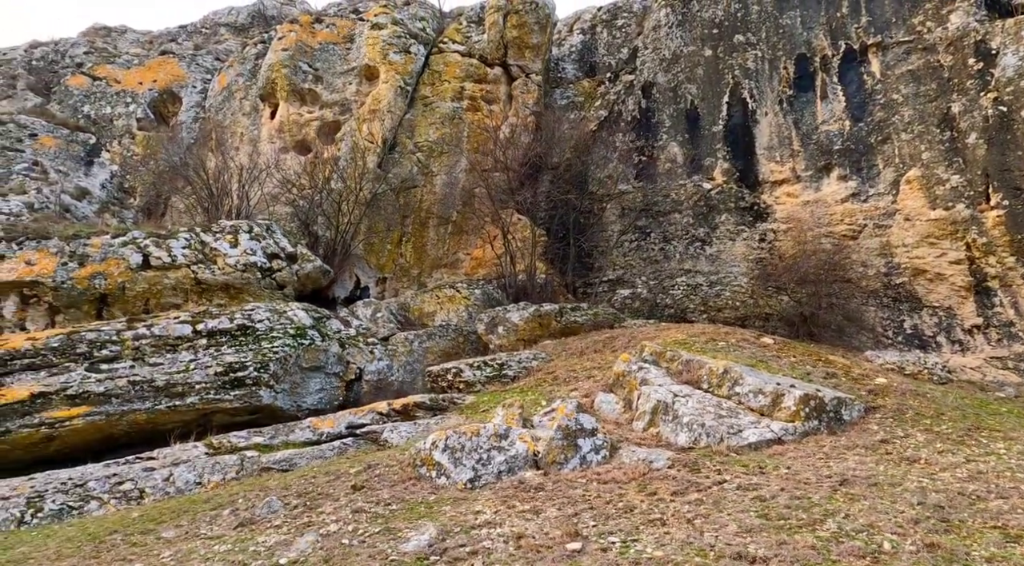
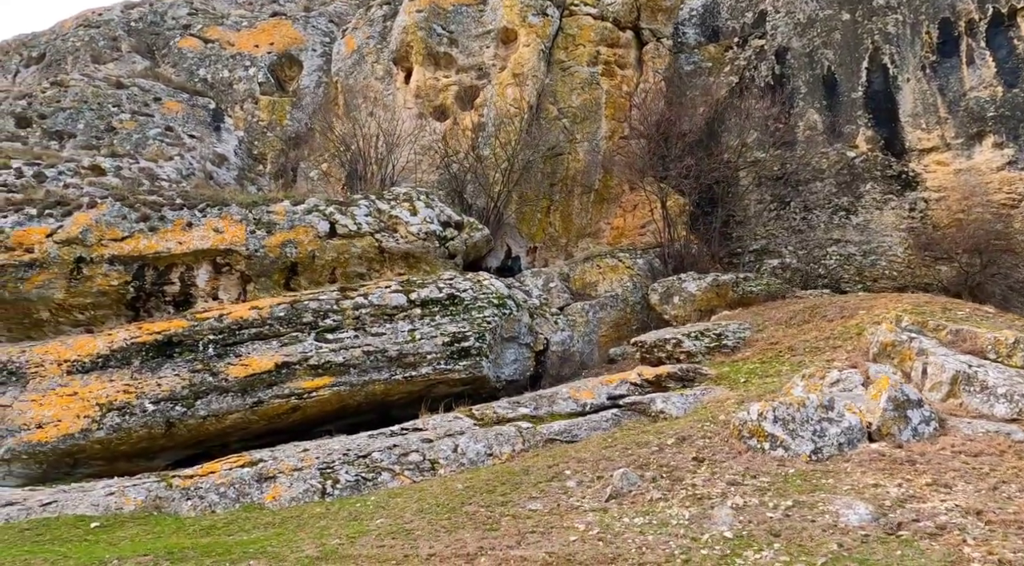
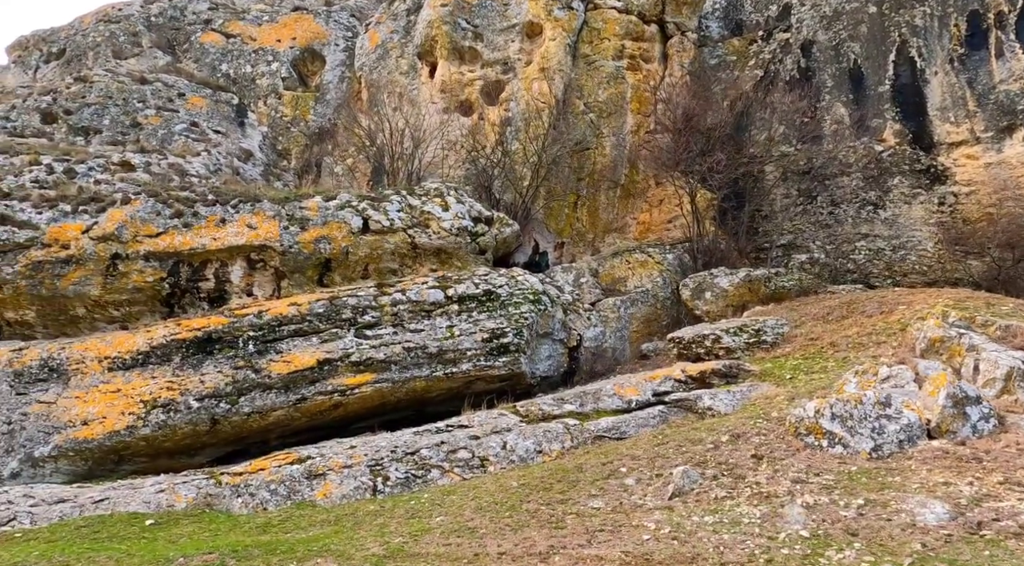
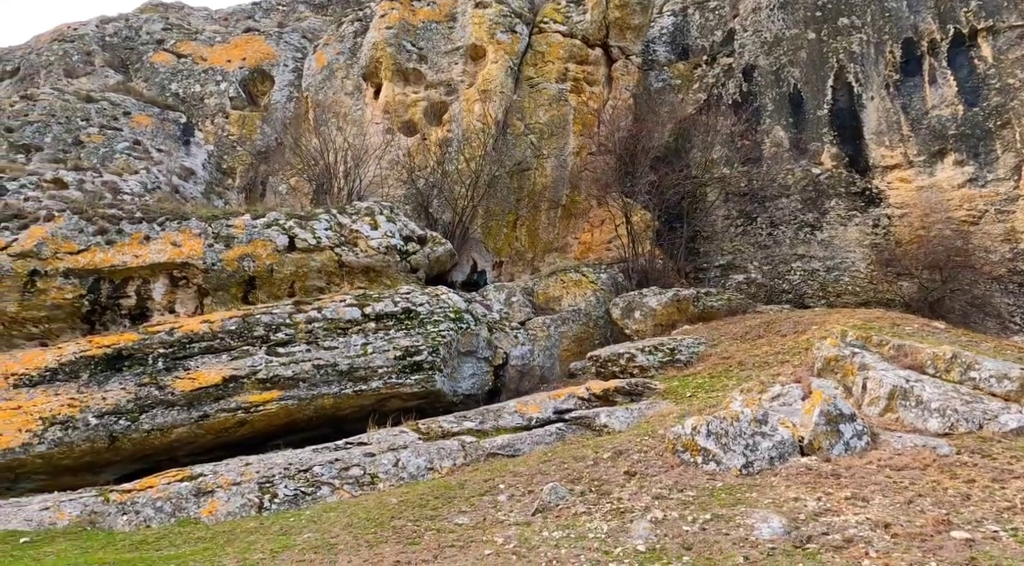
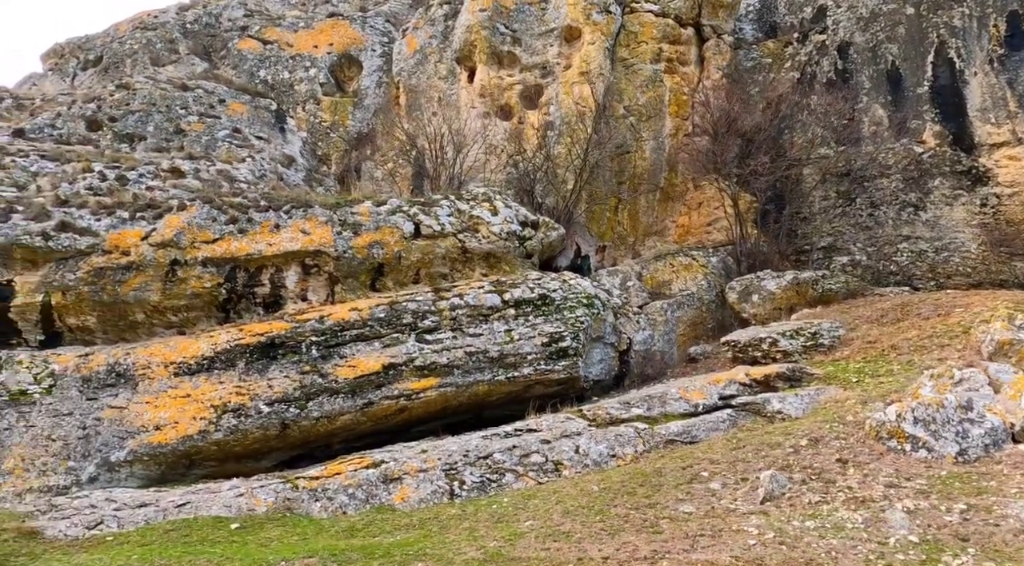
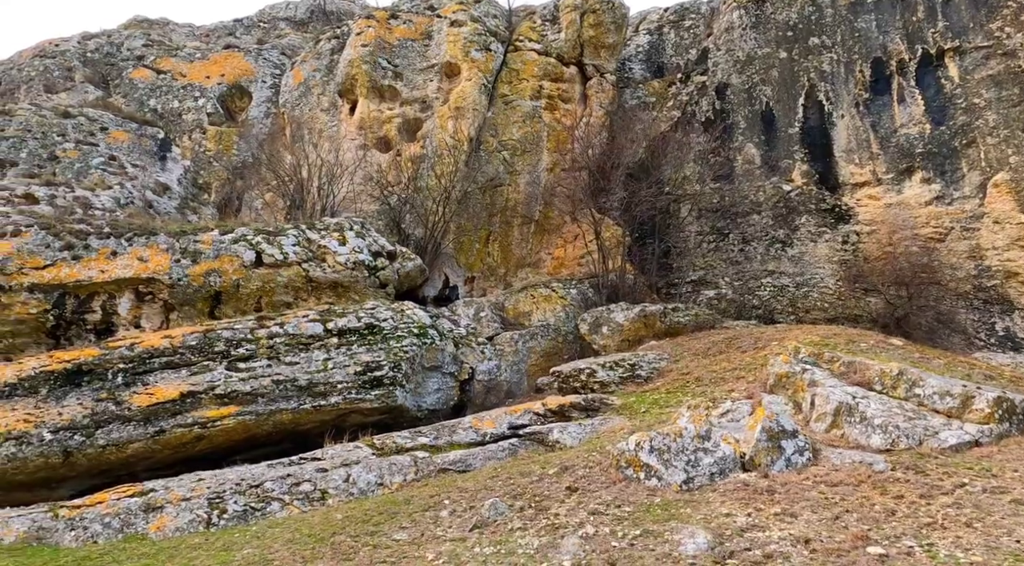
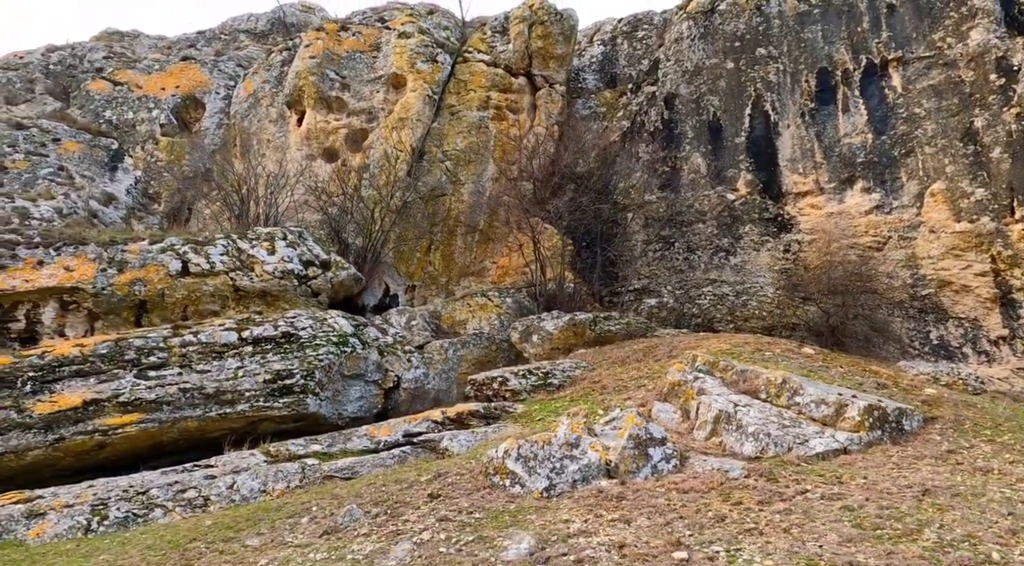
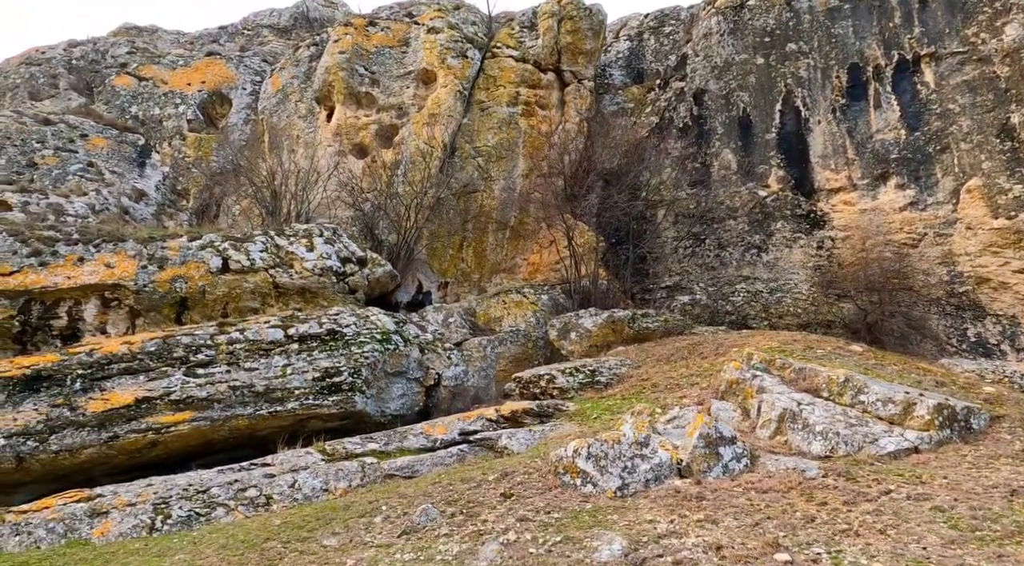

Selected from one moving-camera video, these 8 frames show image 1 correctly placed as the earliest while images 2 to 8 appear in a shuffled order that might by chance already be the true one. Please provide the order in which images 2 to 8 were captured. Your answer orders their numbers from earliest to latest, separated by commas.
7, 8, 6, 4, 2, 3, 5
